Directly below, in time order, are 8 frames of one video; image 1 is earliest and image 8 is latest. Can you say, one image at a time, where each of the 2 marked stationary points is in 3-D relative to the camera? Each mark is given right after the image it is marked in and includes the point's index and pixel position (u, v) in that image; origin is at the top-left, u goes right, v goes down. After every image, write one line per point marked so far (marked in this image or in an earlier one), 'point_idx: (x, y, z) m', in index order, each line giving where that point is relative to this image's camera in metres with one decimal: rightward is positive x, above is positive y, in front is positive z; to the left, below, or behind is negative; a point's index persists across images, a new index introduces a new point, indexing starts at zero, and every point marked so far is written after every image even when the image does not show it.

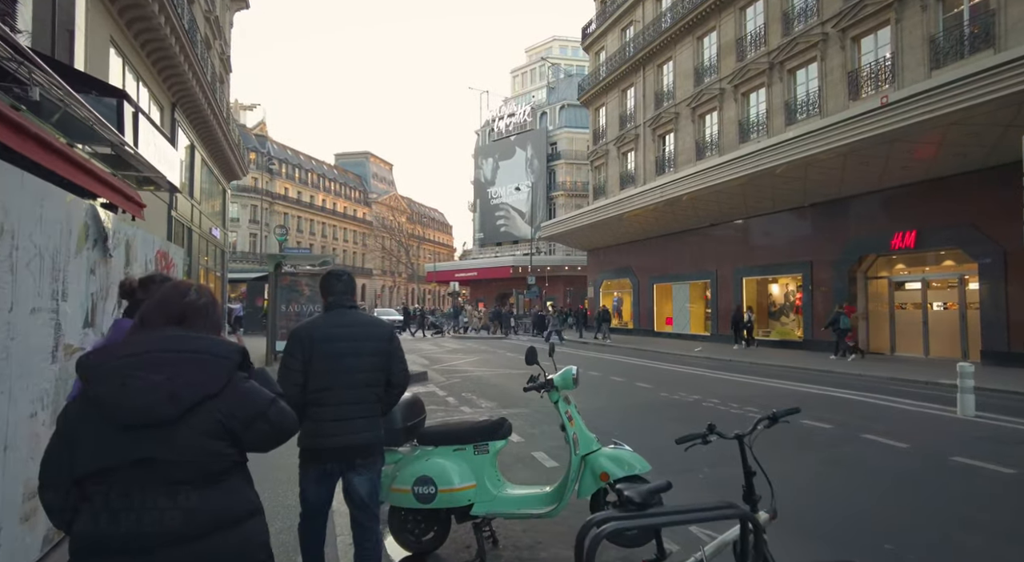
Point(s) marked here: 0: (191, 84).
0: (-8.7, +5.2, +15.7) m
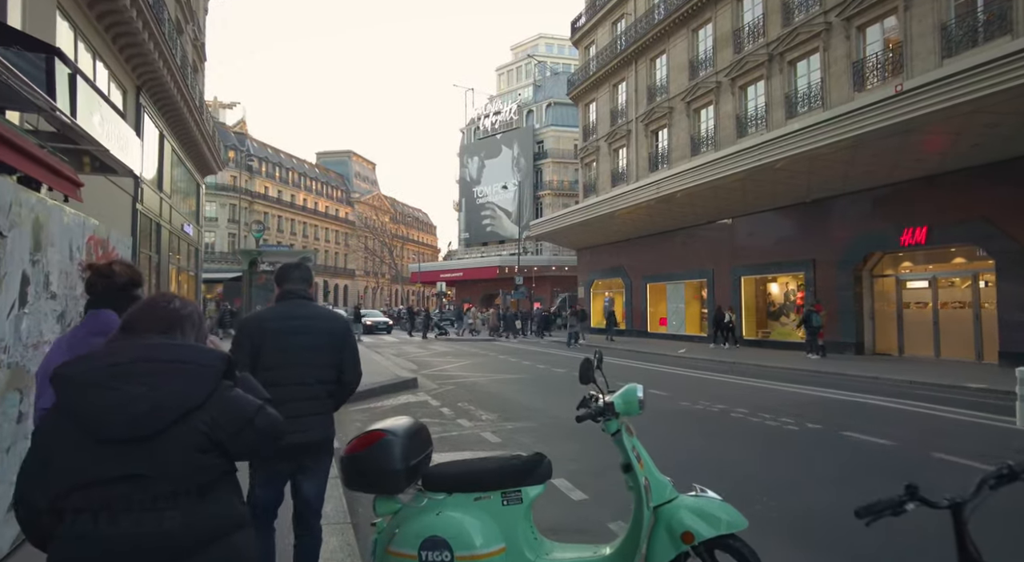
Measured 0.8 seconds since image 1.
0: (-8.9, +5.3, +14.5) m
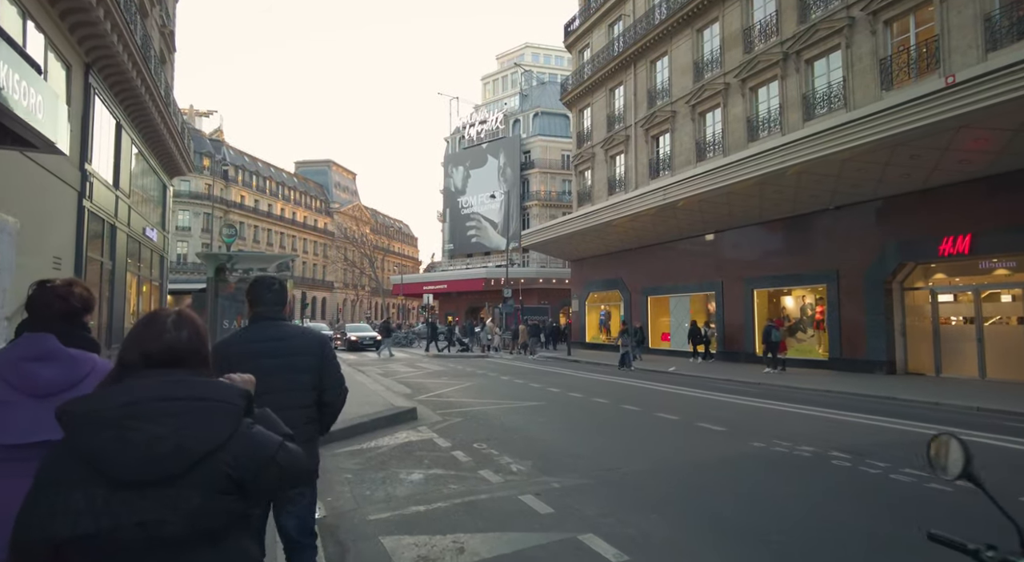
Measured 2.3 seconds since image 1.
0: (-8.7, +5.0, +12.6) m
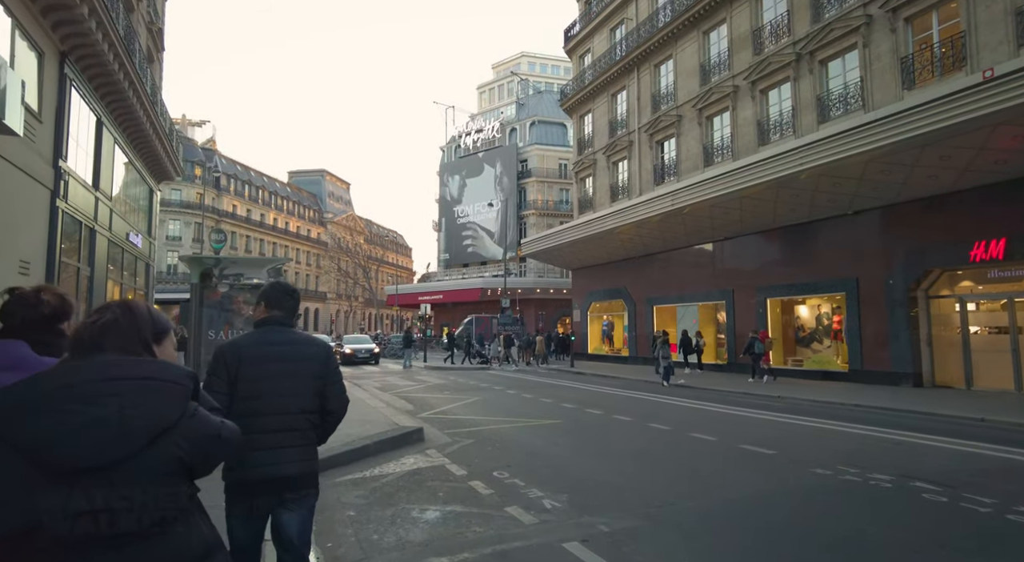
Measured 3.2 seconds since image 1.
0: (-8.5, +4.9, +11.7) m
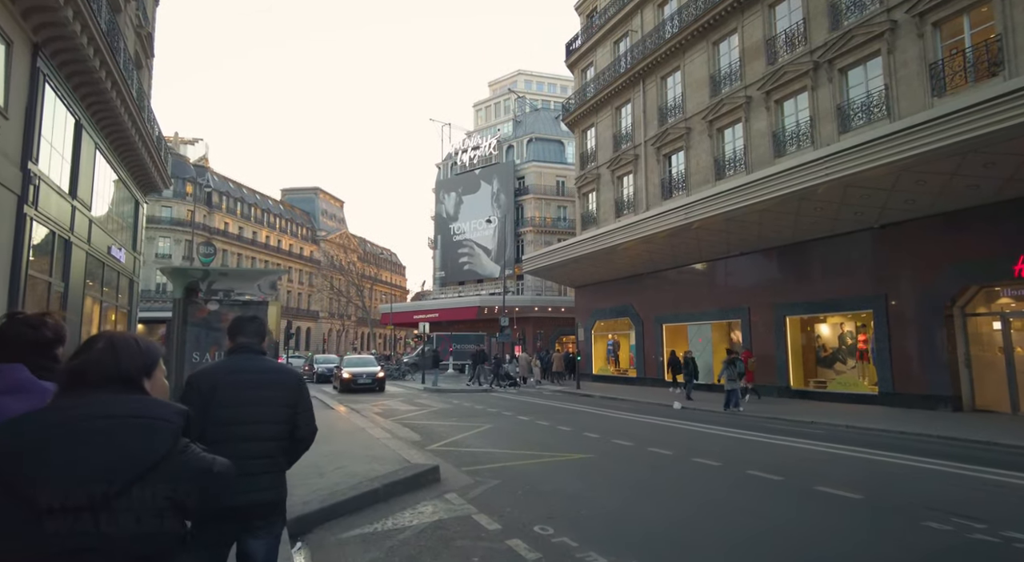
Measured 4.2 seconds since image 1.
0: (-8.1, +4.6, +10.7) m
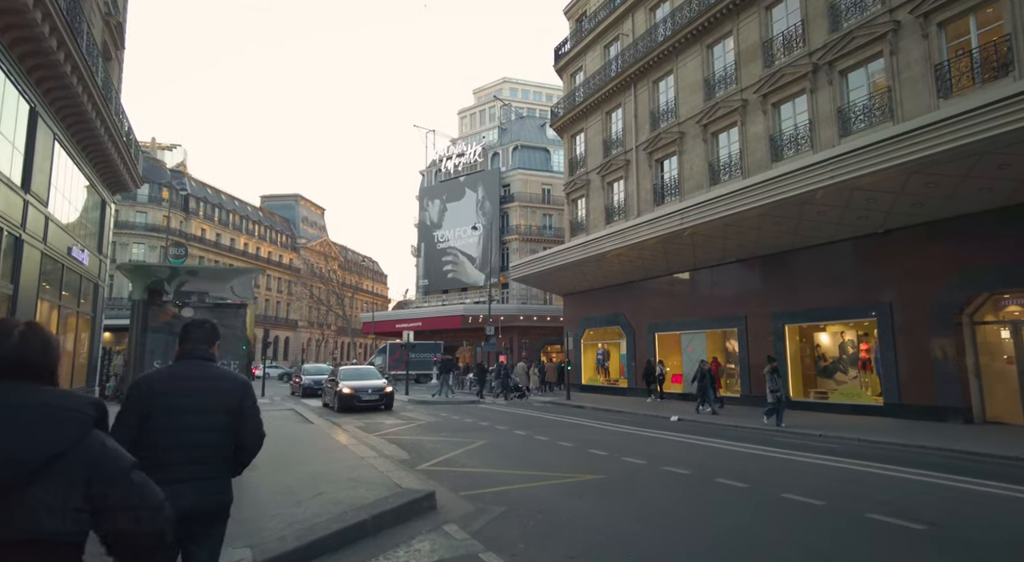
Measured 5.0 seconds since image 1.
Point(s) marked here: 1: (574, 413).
0: (-8.2, +4.6, +9.7) m
1: (+2.1, -4.5, +19.3) m
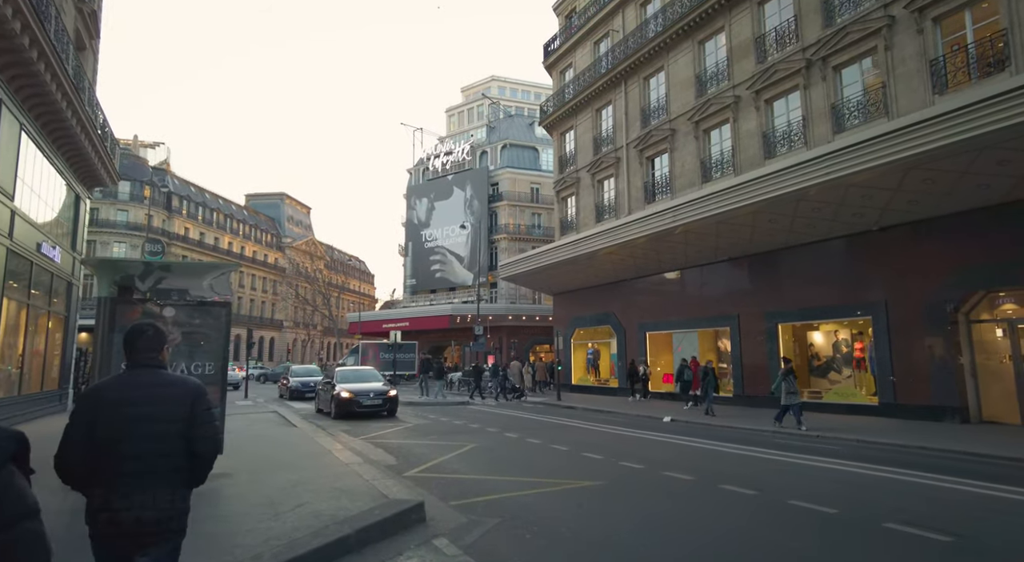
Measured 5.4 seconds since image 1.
0: (-8.3, +4.6, +9.1) m
1: (+1.8, -4.4, +18.9) m
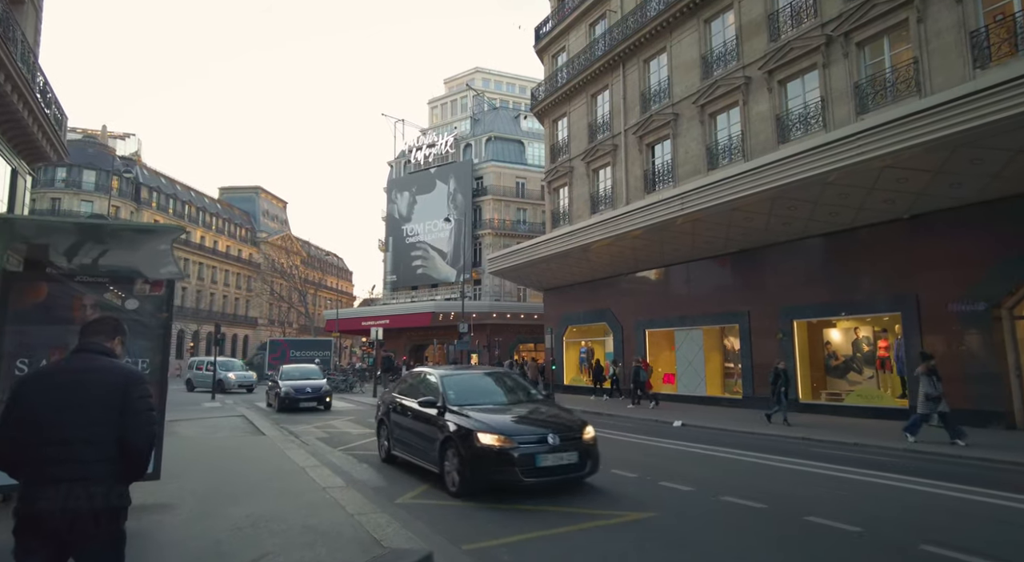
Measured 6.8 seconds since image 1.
0: (-8.0, +4.9, +7.2) m
1: (+1.6, -4.2, +17.4) m
